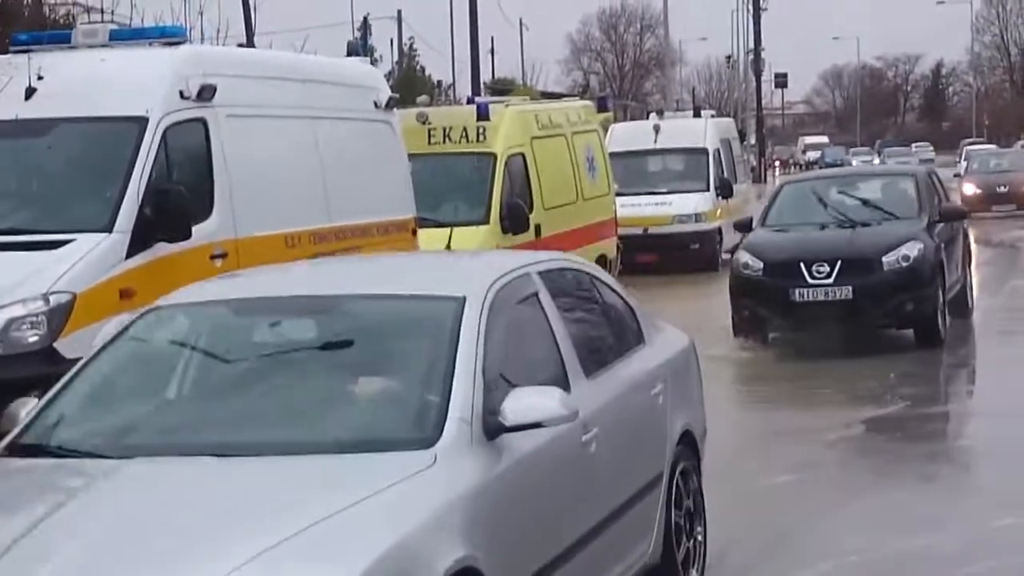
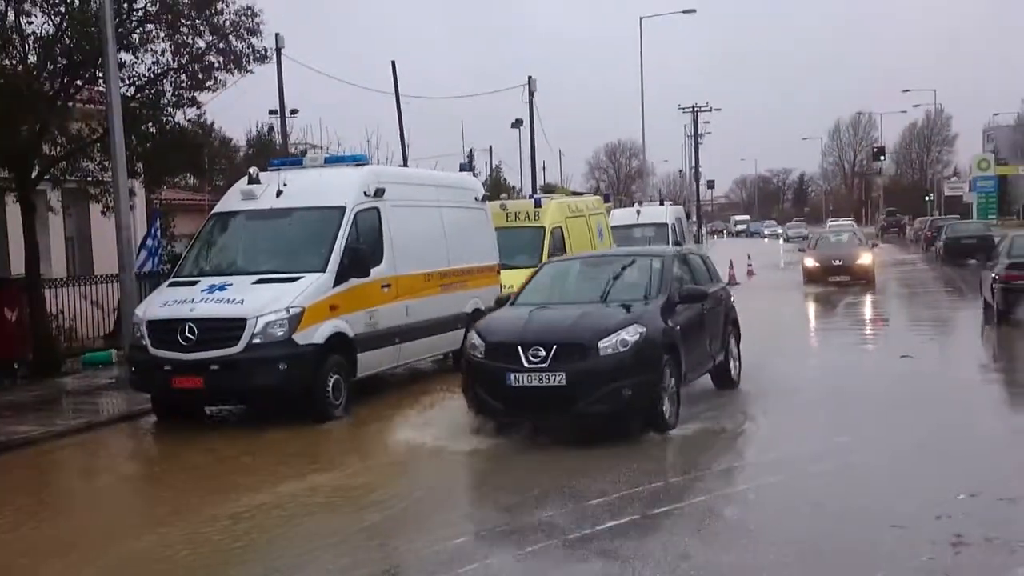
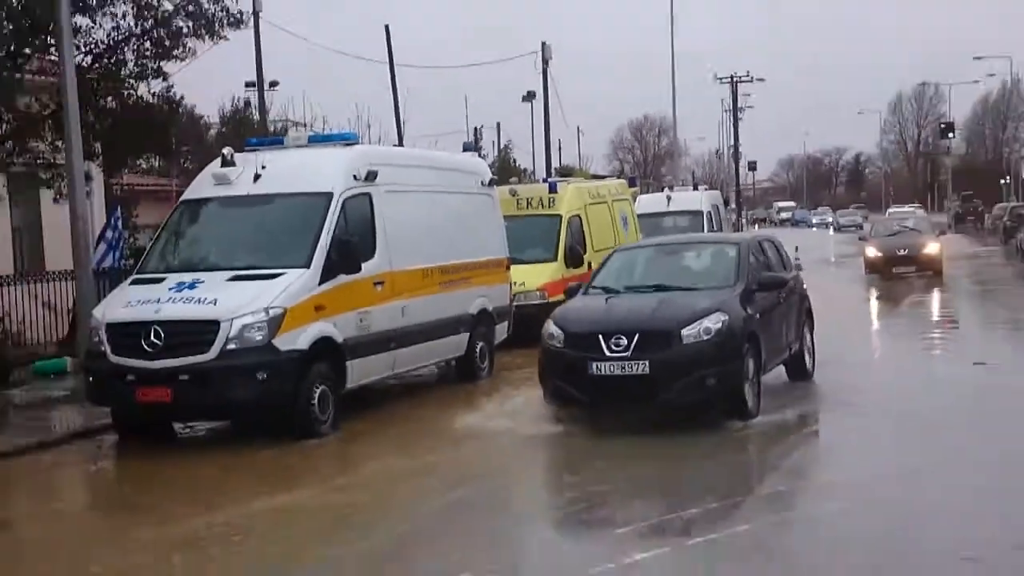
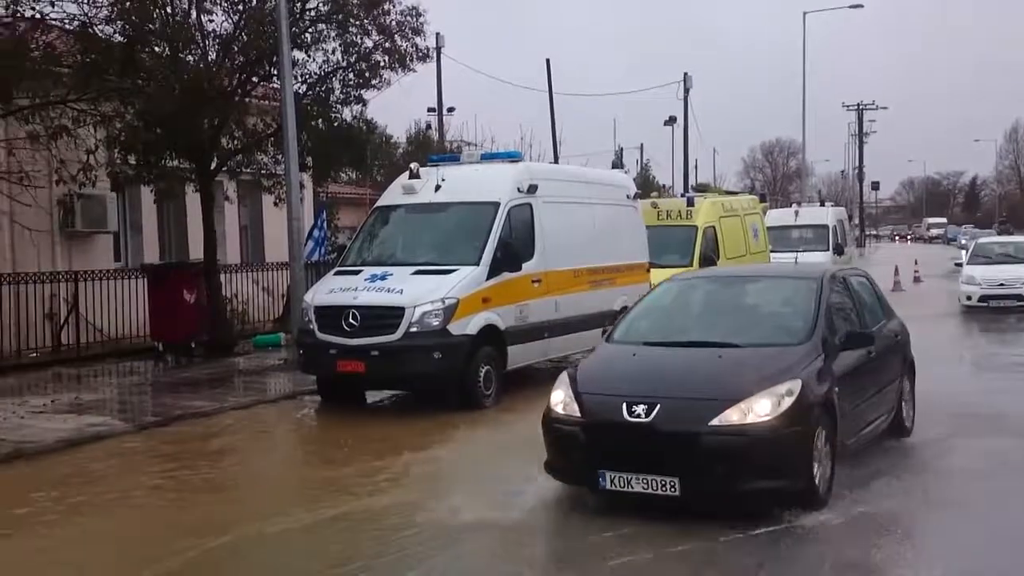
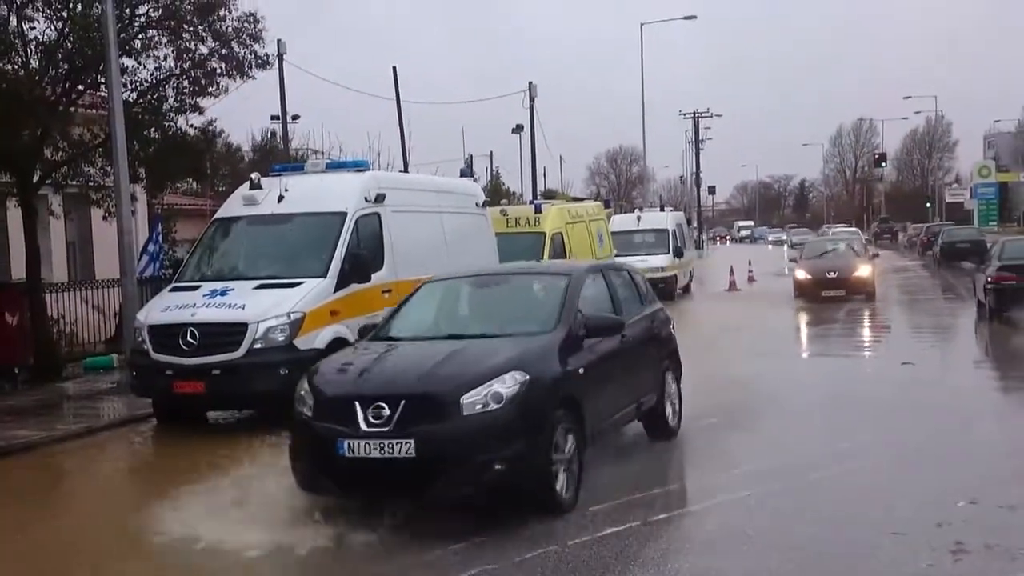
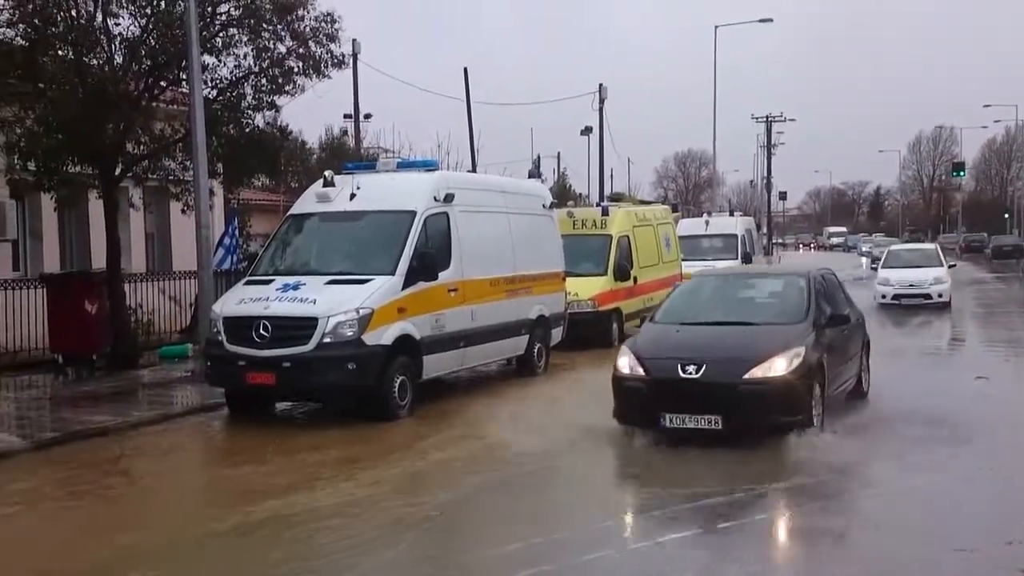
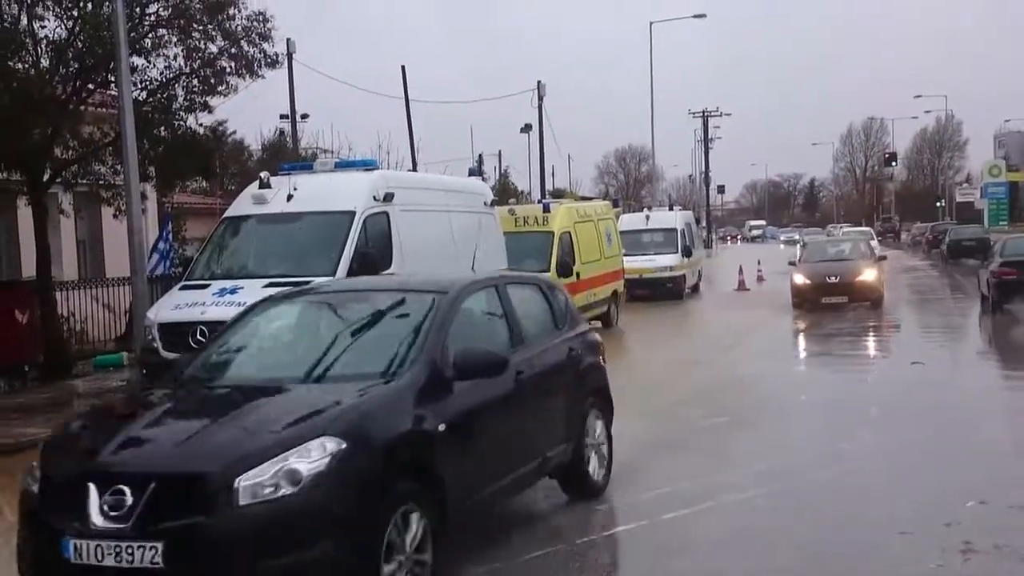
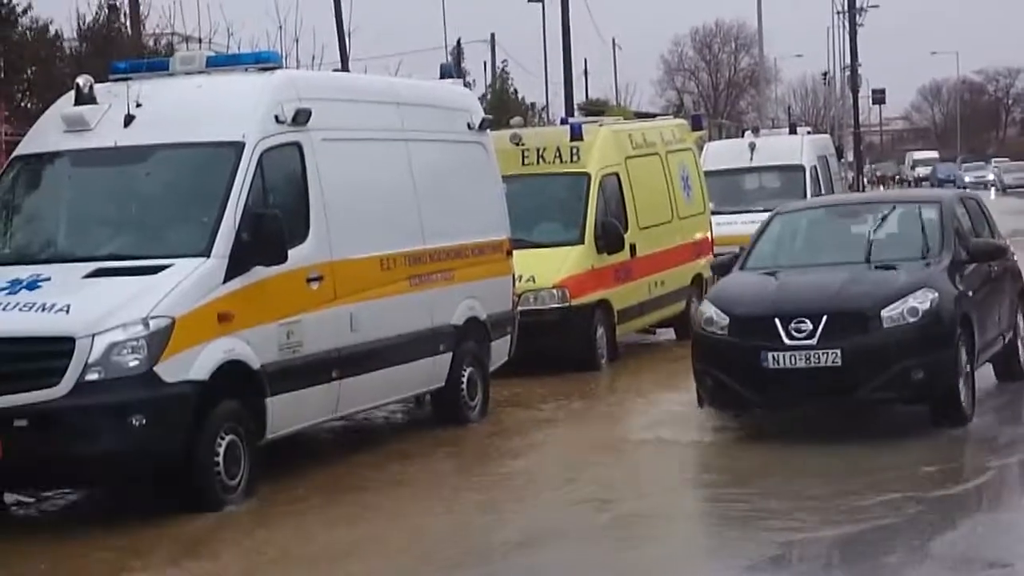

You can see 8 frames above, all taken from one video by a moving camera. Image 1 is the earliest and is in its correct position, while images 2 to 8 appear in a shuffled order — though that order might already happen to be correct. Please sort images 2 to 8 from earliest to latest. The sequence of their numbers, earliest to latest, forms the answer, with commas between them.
8, 3, 2, 5, 7, 6, 4
